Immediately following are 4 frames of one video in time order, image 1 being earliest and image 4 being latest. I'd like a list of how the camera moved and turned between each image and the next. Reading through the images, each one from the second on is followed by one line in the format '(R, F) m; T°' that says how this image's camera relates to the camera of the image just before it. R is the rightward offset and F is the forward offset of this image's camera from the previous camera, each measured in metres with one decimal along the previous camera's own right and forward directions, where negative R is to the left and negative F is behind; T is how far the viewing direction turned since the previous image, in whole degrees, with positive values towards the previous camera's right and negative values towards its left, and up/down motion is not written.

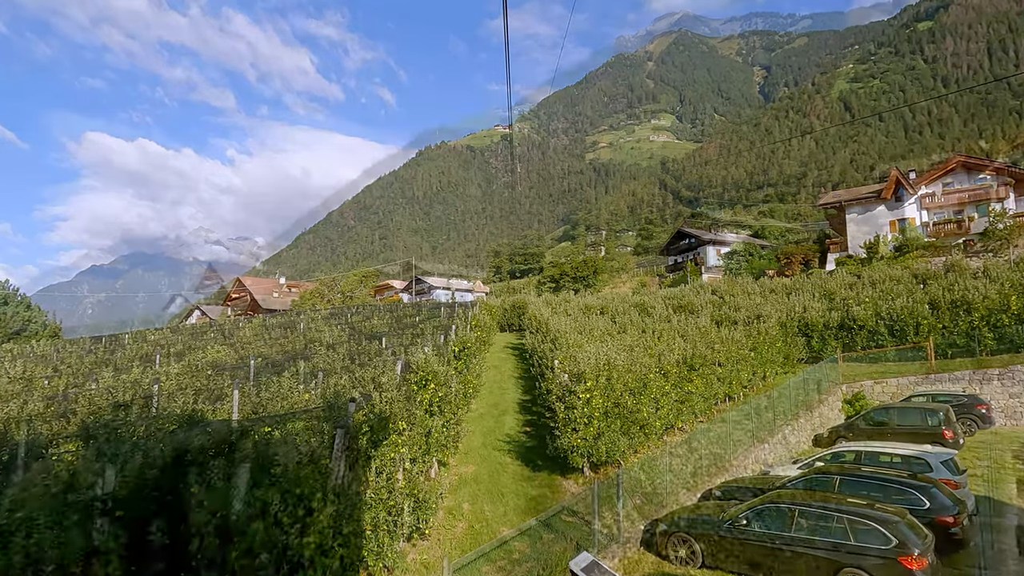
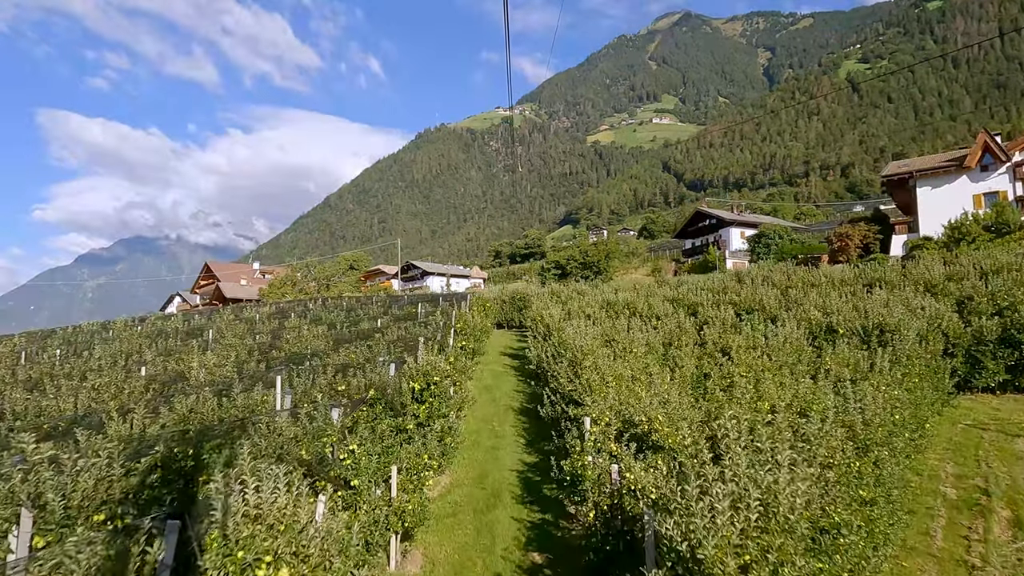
(0.0, +4.3) m; 0°
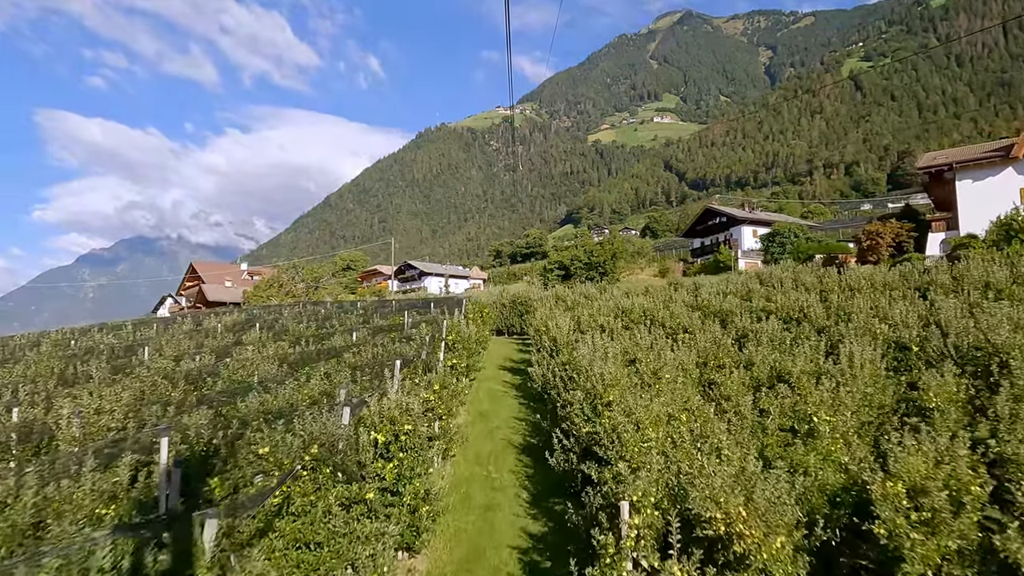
(0.0, +1.8) m; 0°
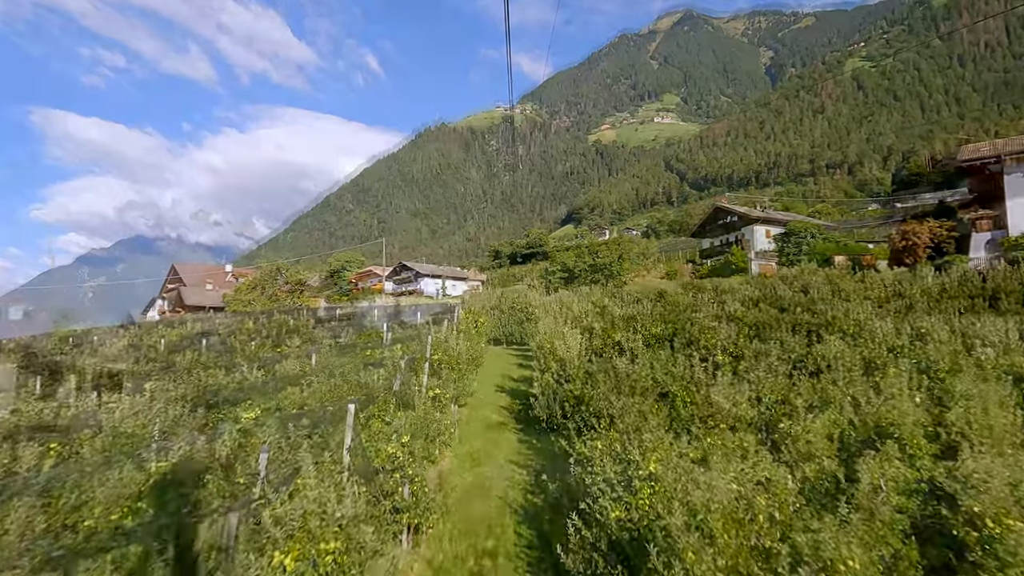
(0.0, +1.9) m; 0°
